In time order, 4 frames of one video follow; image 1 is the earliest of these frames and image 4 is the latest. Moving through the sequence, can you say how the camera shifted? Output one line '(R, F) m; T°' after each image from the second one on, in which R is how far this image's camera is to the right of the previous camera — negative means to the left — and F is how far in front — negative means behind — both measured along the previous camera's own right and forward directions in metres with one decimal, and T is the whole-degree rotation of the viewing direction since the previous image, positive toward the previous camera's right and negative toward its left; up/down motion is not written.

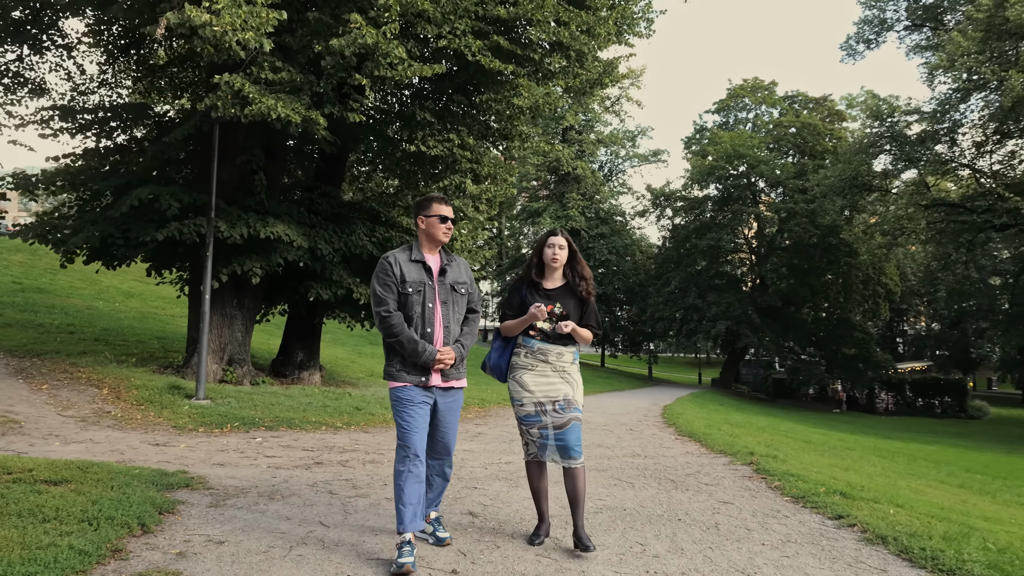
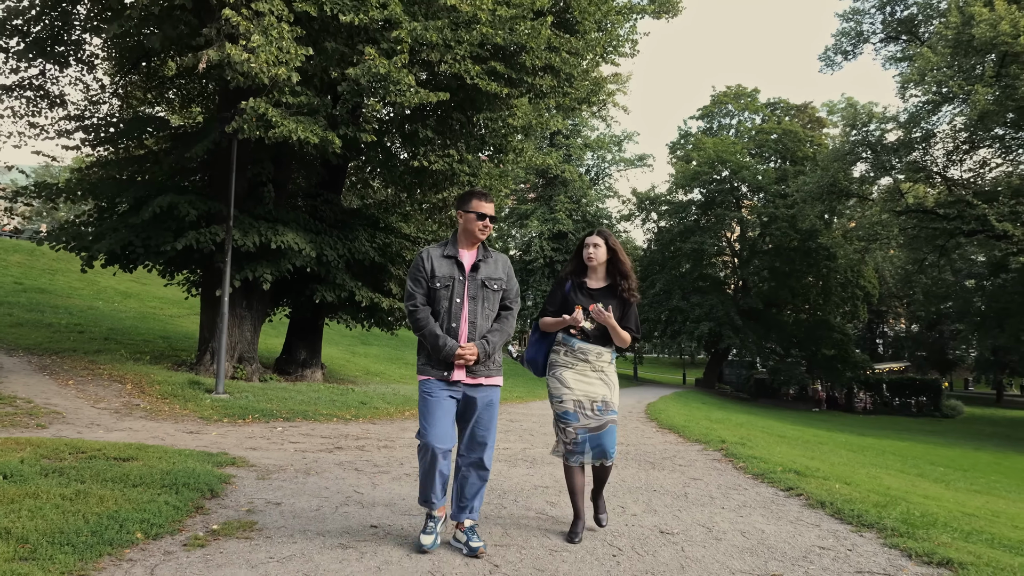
(-0.1, -0.9) m; +1°
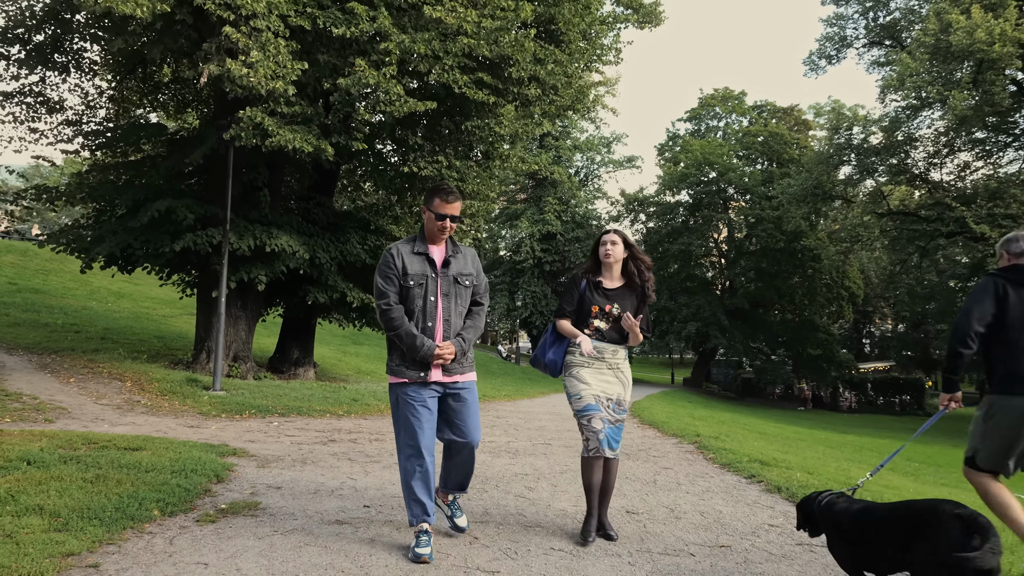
(+0.1, -0.5) m; +1°
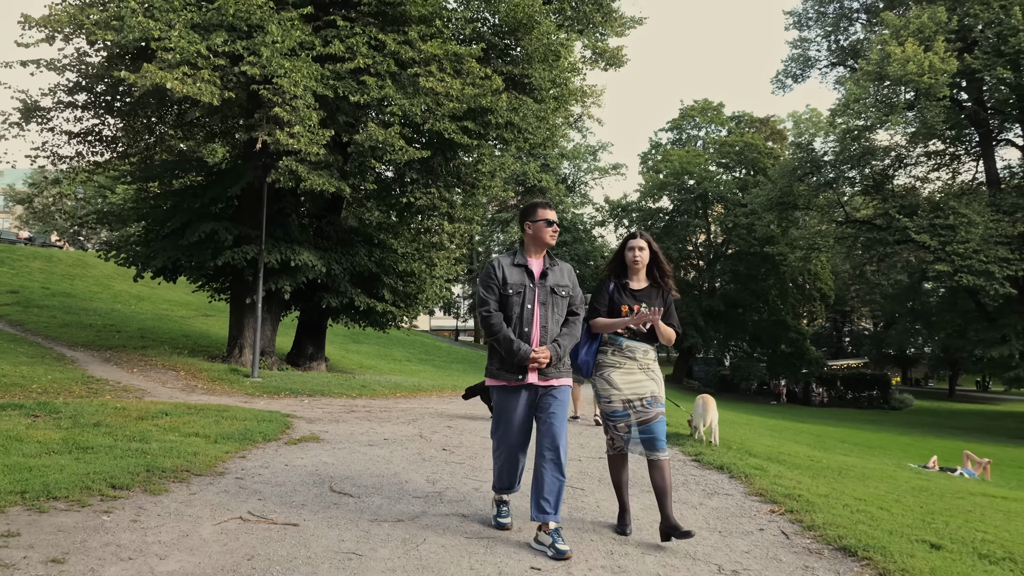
(+0.3, -2.8) m; +1°
